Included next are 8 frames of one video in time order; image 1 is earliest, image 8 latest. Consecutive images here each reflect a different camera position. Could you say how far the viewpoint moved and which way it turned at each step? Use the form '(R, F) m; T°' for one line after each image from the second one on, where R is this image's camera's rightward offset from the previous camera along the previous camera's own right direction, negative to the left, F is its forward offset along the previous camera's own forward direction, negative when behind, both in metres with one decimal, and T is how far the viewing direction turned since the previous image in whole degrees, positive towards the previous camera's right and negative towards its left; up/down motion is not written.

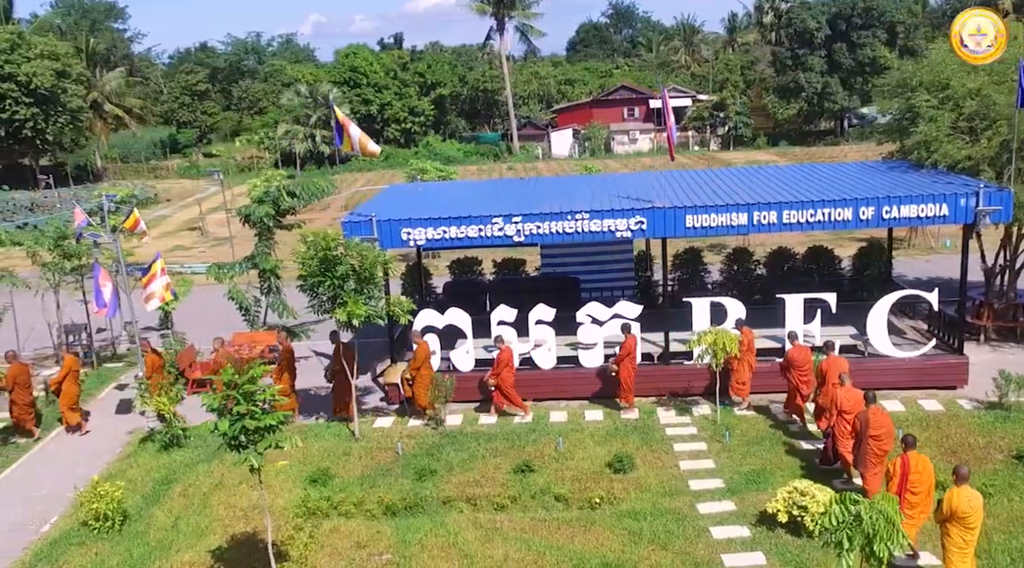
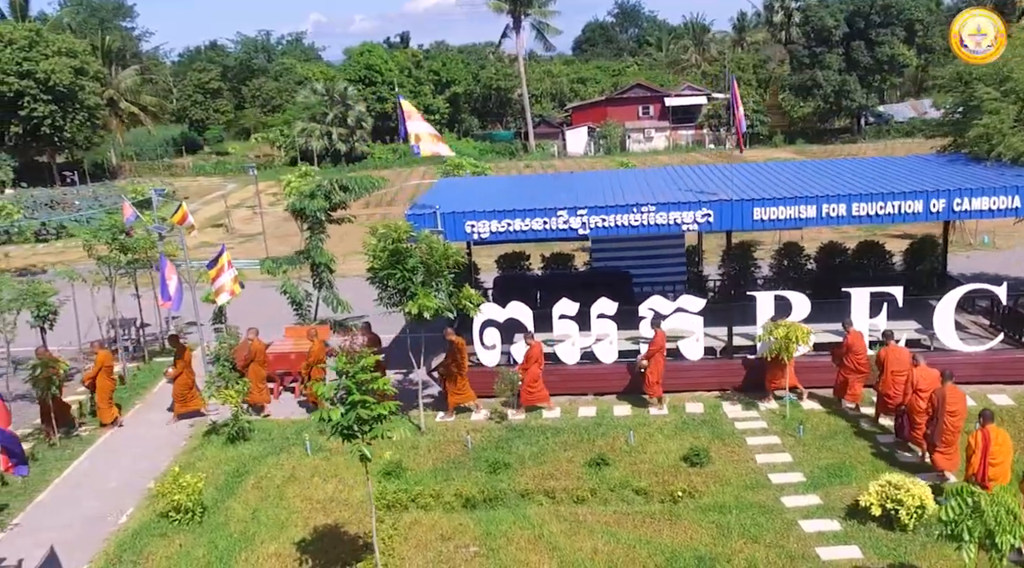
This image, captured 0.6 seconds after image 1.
(-0.9, +0.1) m; 0°
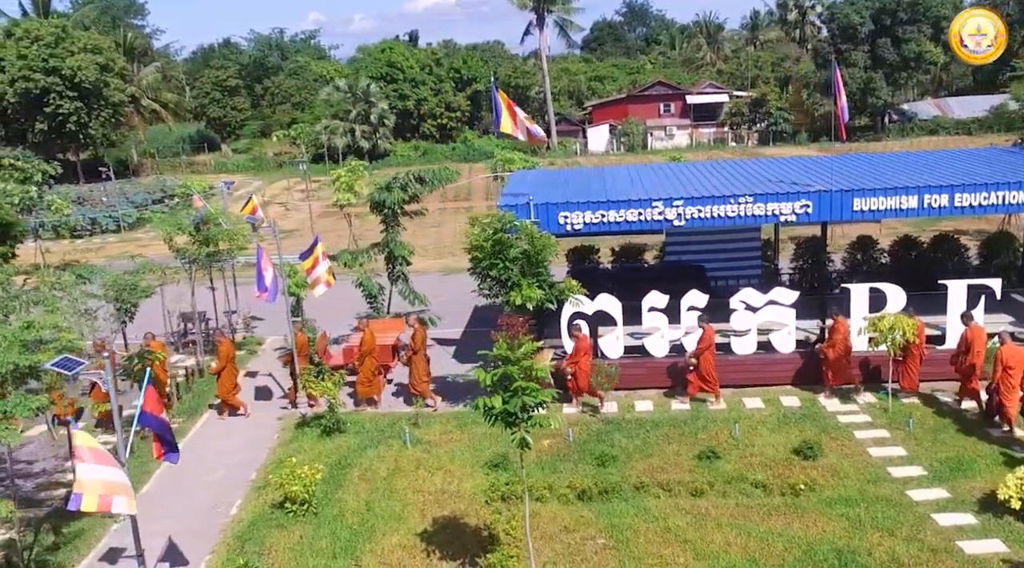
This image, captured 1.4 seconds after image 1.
(-1.3, +0.1) m; 0°
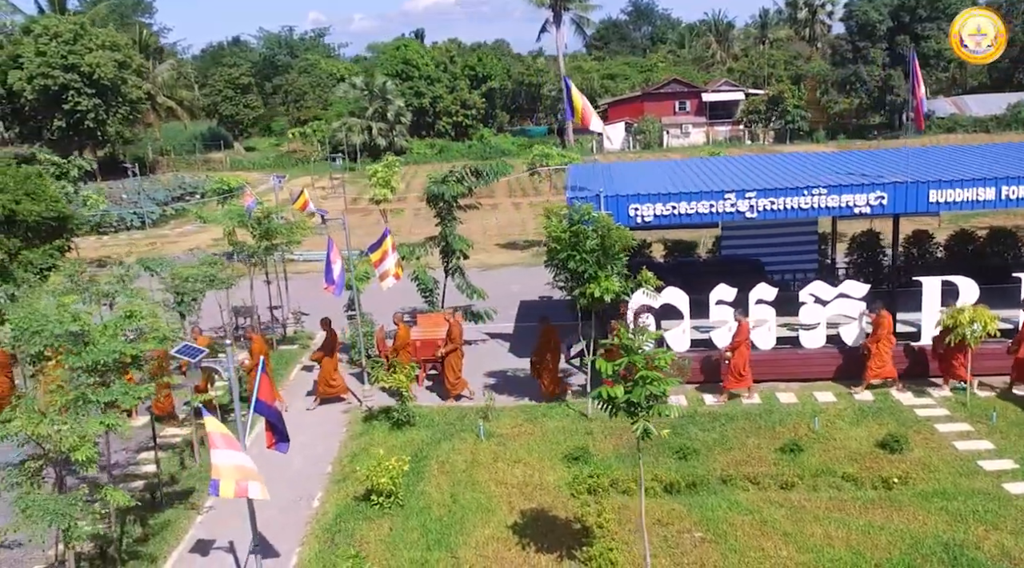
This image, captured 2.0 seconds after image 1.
(-0.9, +0.1) m; 0°
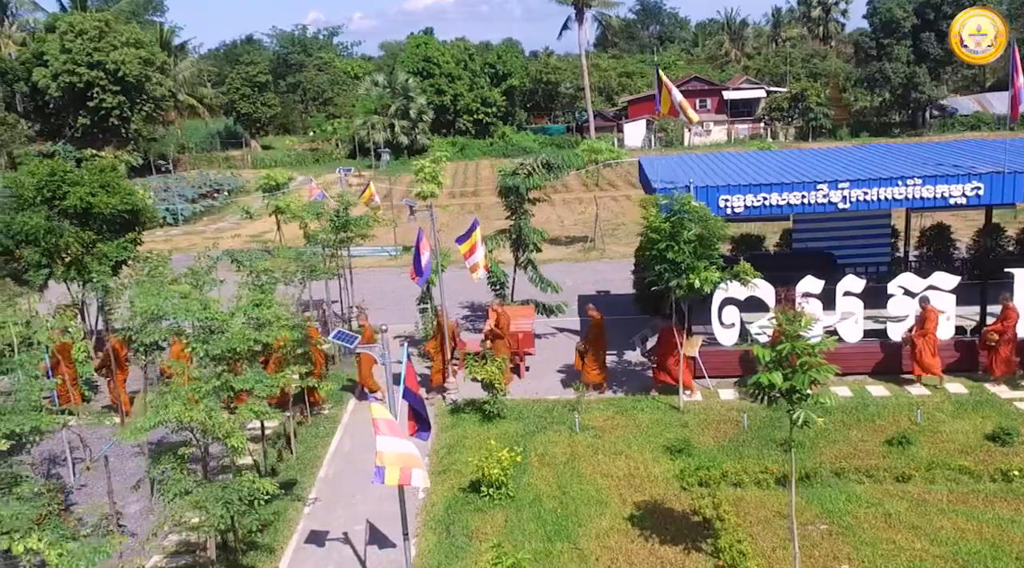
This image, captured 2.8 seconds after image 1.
(-1.2, +0.1) m; 0°
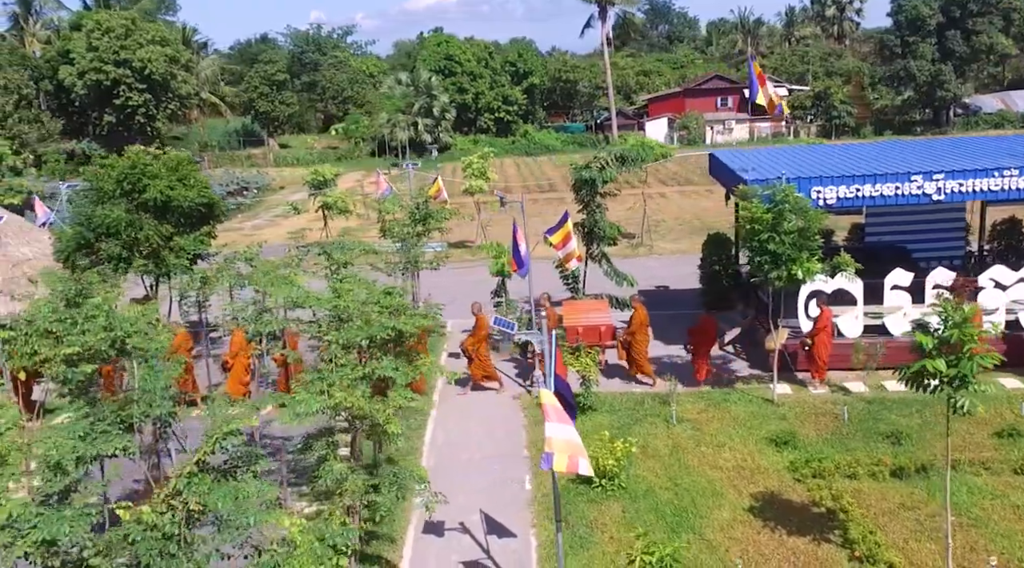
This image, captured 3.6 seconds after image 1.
(-1.2, +0.1) m; 0°
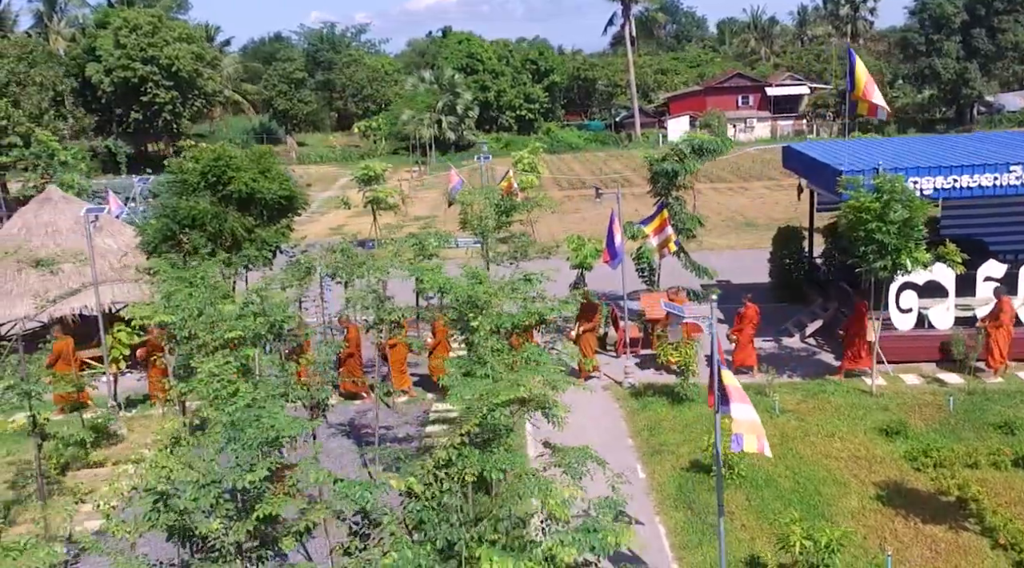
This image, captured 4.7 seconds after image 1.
(-1.3, 0.0) m; 0°
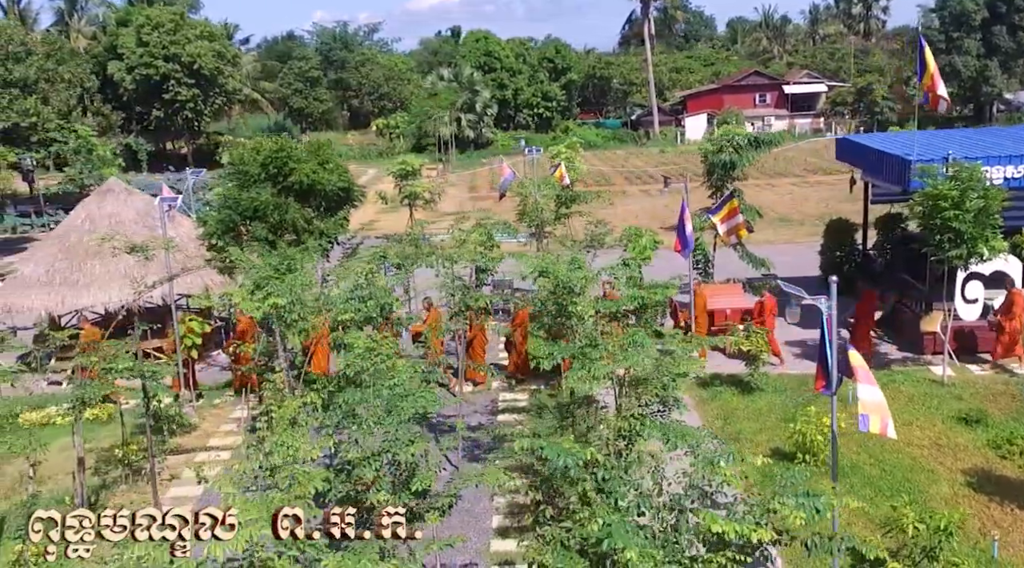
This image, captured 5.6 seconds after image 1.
(-0.9, 0.0) m; 0°
